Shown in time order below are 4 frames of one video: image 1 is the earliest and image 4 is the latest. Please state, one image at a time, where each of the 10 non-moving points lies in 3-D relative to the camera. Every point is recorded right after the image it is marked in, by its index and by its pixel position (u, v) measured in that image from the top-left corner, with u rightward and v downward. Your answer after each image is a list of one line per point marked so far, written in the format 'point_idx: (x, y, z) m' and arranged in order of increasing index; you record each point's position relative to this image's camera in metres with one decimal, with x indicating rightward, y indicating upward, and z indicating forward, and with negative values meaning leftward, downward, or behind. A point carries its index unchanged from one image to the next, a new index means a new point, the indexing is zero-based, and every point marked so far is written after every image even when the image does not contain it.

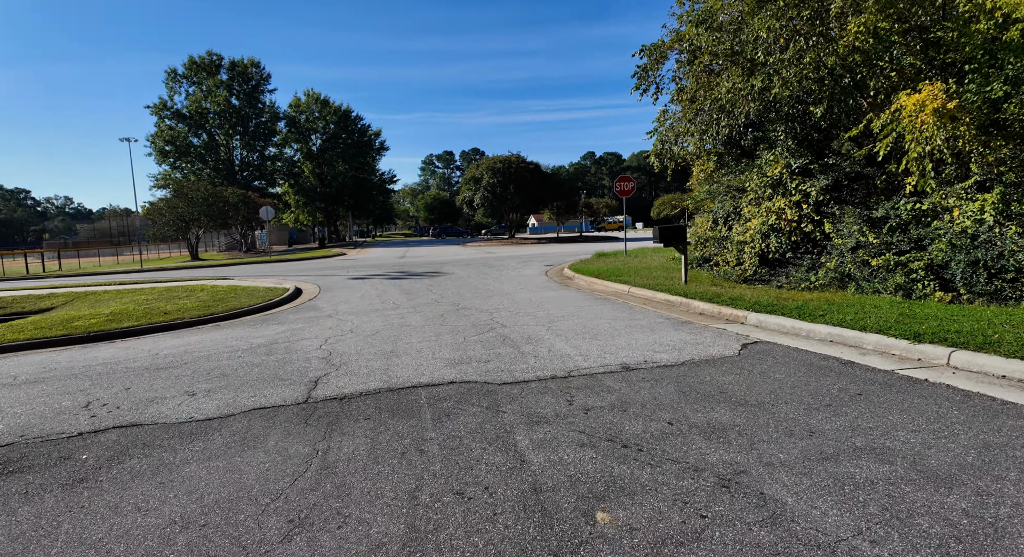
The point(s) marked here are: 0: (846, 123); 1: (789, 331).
0: (+6.0, +2.8, +10.4) m
1: (+3.2, -0.6, +6.6) m
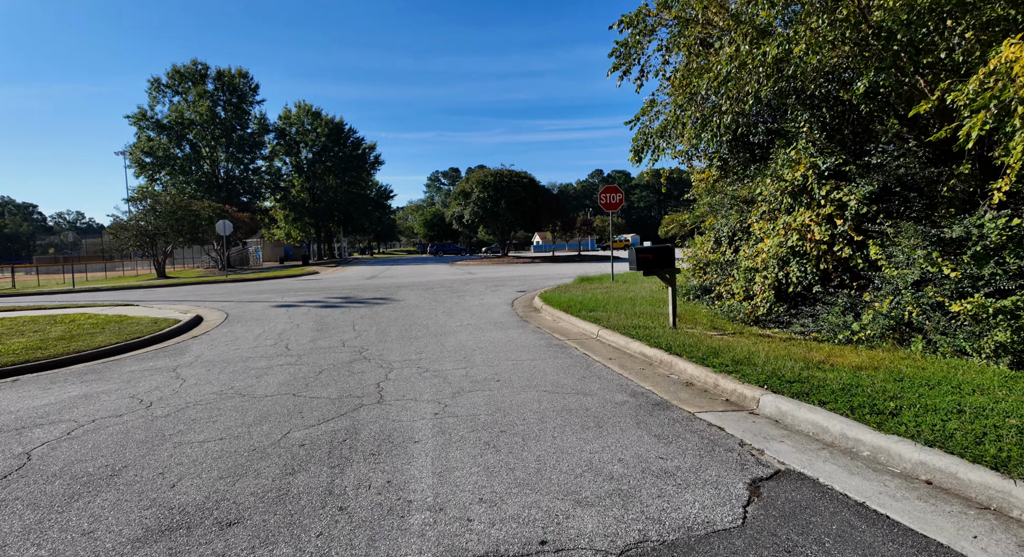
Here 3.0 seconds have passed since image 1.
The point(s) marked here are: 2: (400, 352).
0: (+5.0, +2.2, +7.5) m
1: (+2.1, -1.0, +3.7) m
2: (-1.5, -1.0, +7.9) m
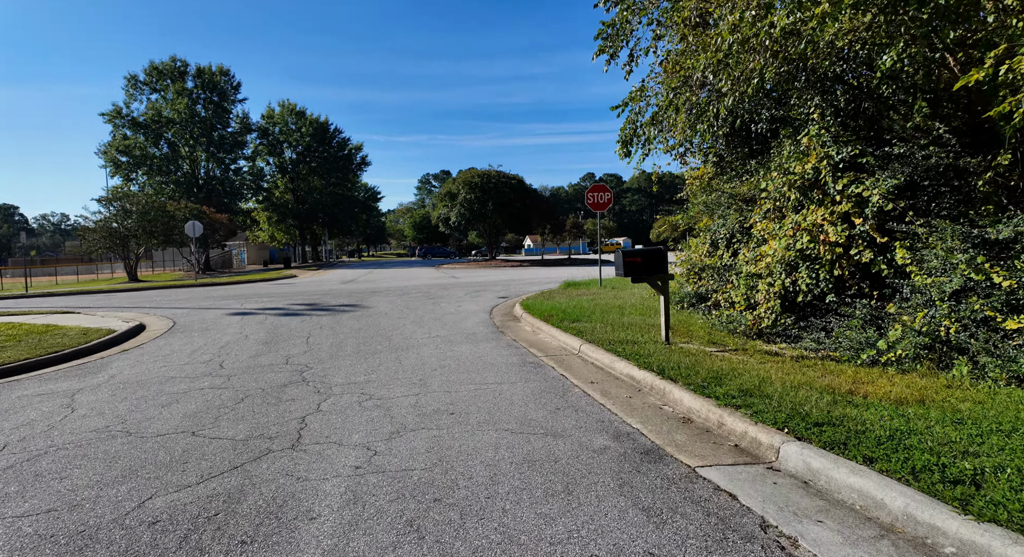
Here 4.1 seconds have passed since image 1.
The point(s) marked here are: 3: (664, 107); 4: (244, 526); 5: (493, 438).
0: (+4.6, +2.1, +6.5) m
1: (+1.7, -1.1, +2.6) m
2: (-1.9, -1.1, +6.7) m
3: (+2.4, +2.7, +9.1) m
4: (-1.3, -1.2, +2.9) m
5: (-0.1, -1.1, +4.1) m
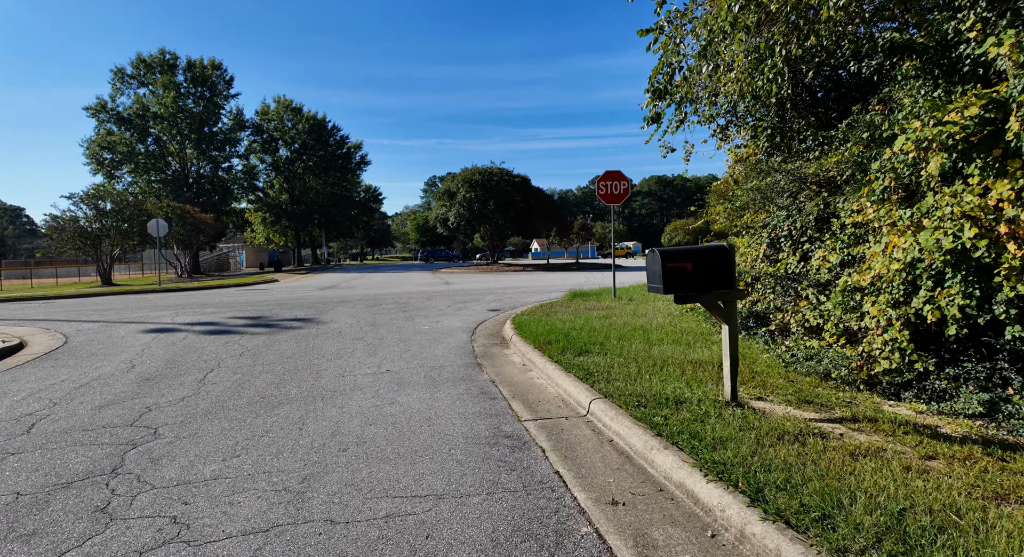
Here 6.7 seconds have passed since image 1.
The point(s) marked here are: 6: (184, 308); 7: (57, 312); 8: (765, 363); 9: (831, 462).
0: (+4.4, +2.0, +3.7) m
1: (+1.4, -1.2, -0.2) m
2: (-2.2, -1.2, +4.0) m
3: (+2.2, +2.5, +6.3) m
4: (-1.6, -1.3, +0.2) m
5: (-0.4, -1.2, +1.4) m
6: (-7.5, -0.7, +13.4) m
7: (-10.1, -0.7, +13.0) m
8: (+2.6, -0.8, +5.9) m
9: (+1.6, -0.9, +3.0) m
